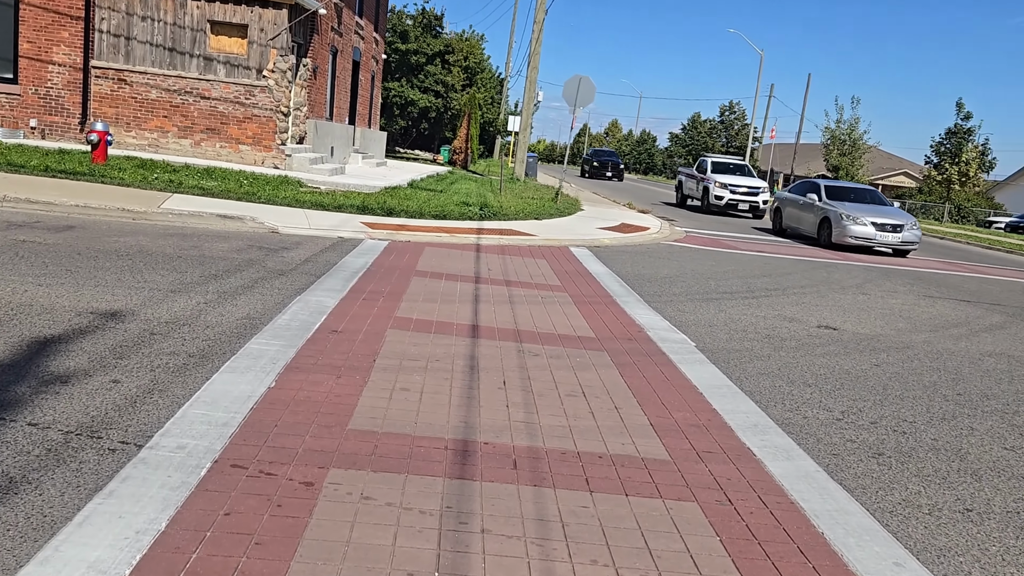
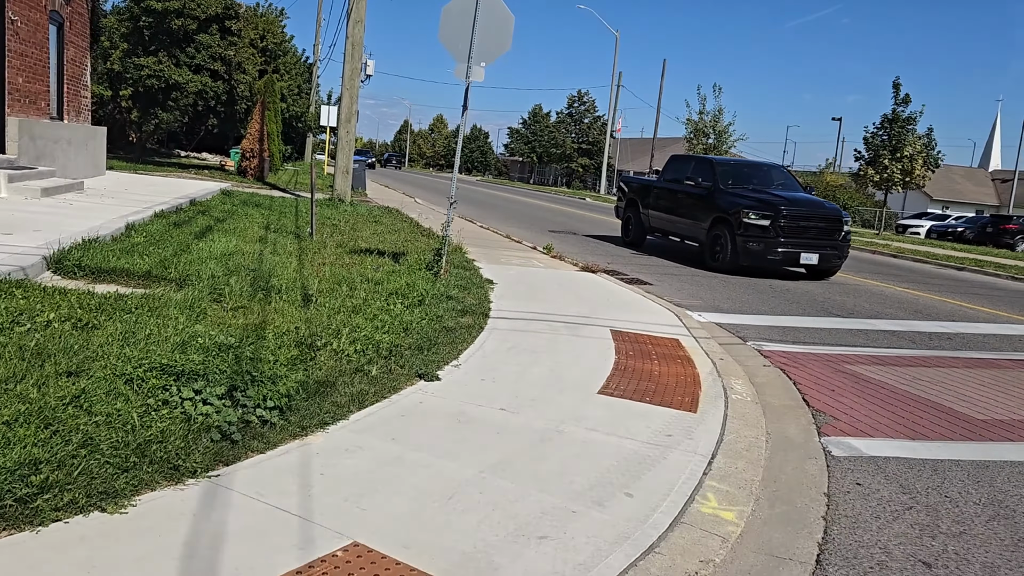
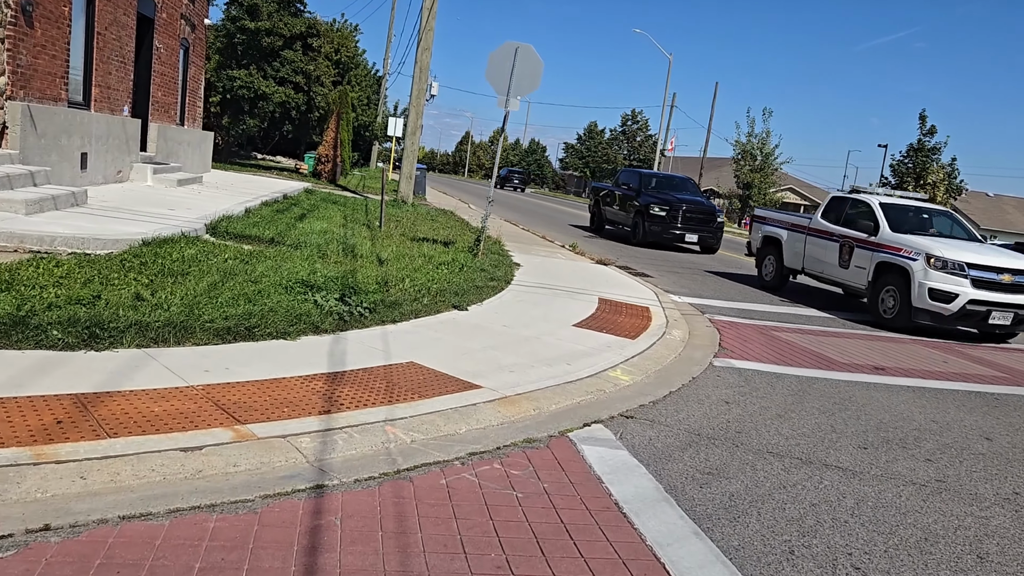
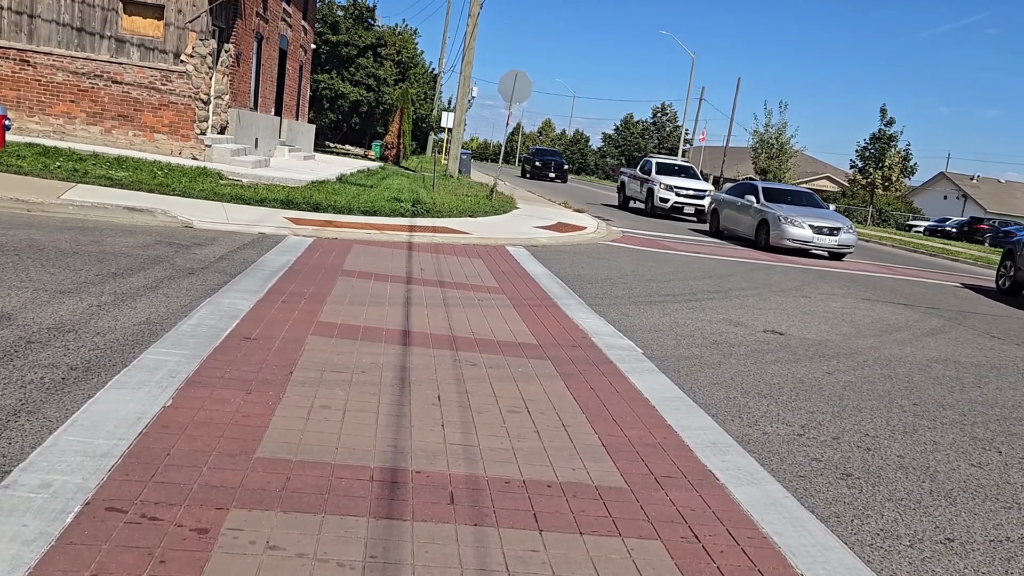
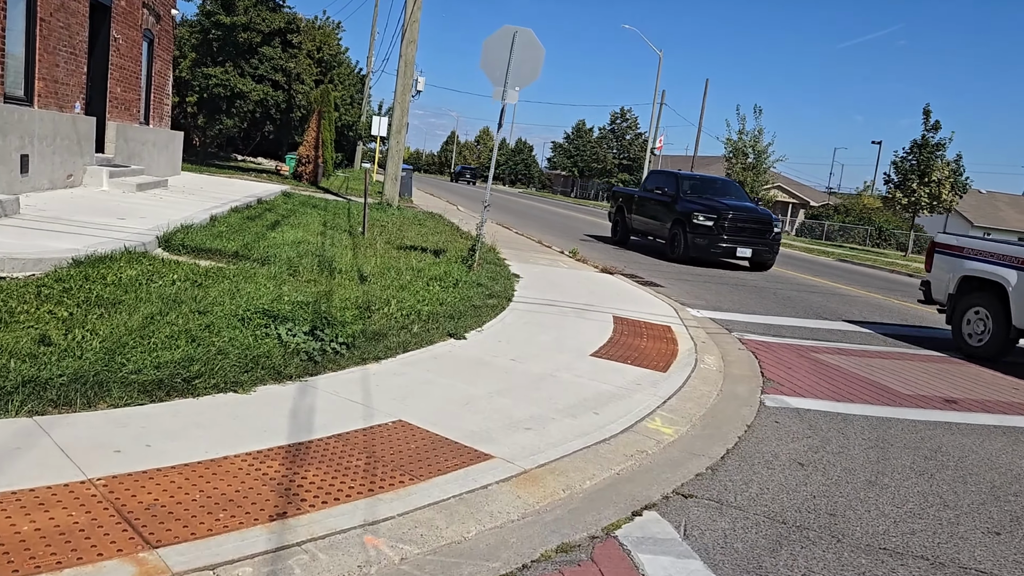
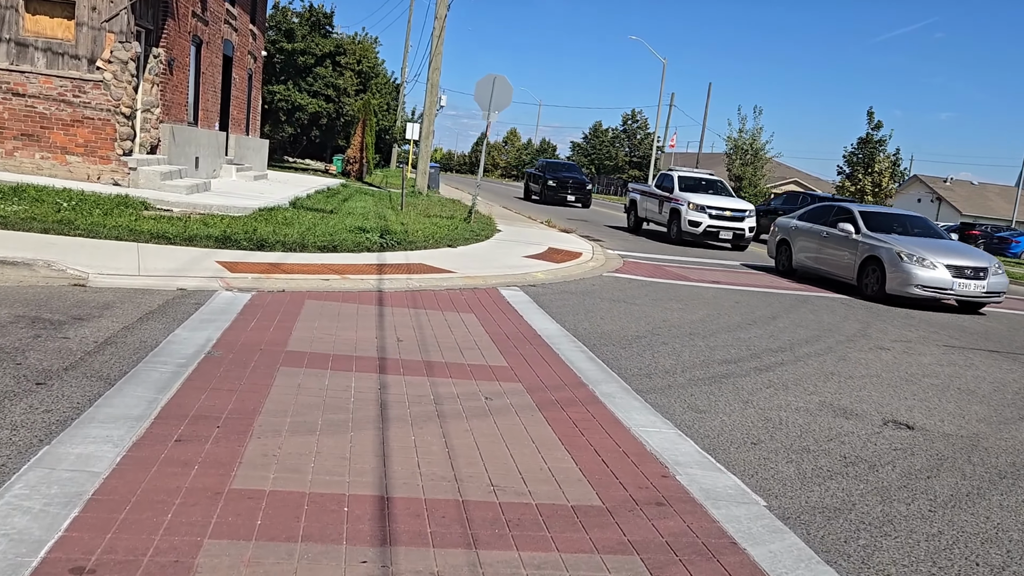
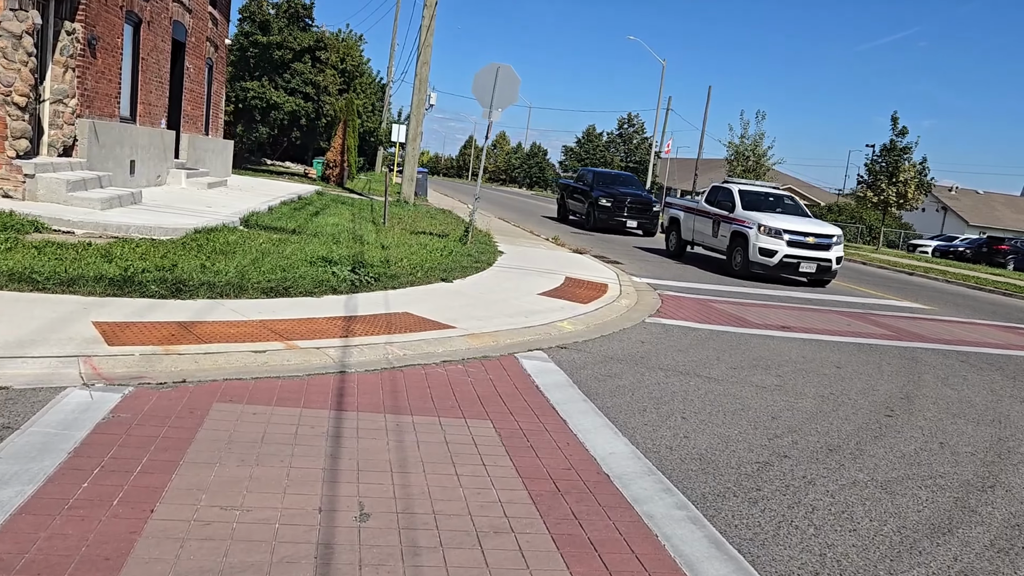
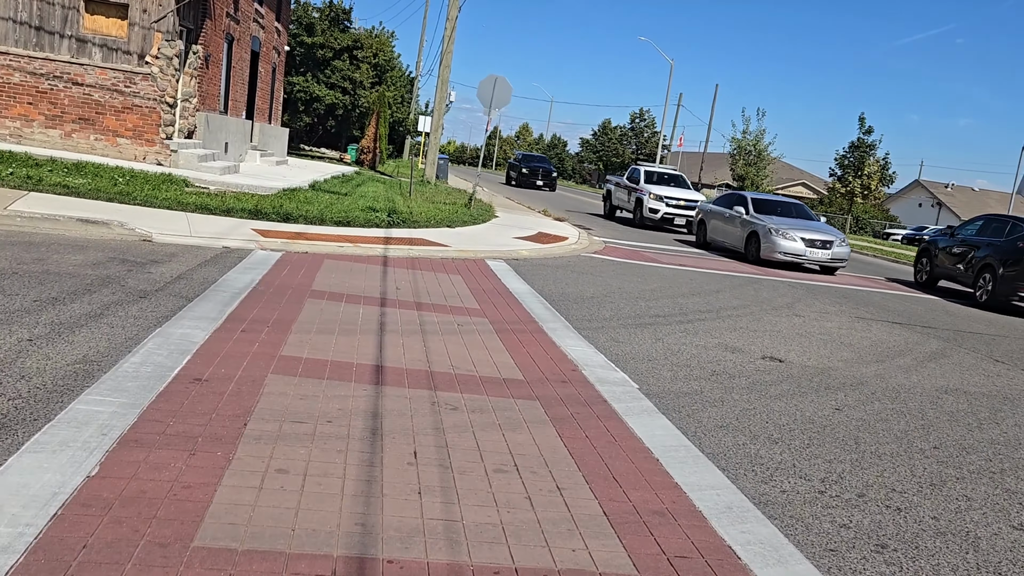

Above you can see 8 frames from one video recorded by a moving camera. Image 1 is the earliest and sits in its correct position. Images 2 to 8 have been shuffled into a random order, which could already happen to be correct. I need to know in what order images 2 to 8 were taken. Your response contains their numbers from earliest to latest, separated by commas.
4, 8, 6, 7, 3, 5, 2
